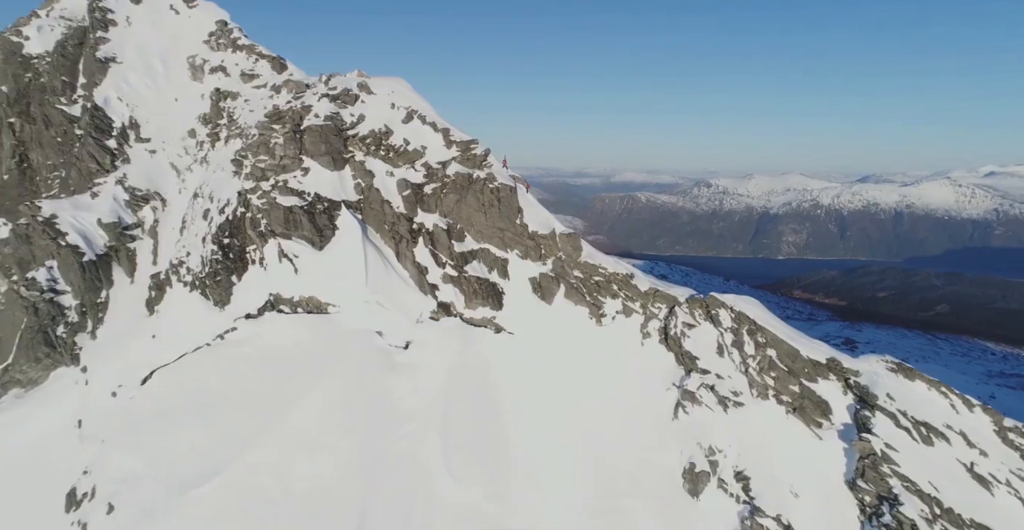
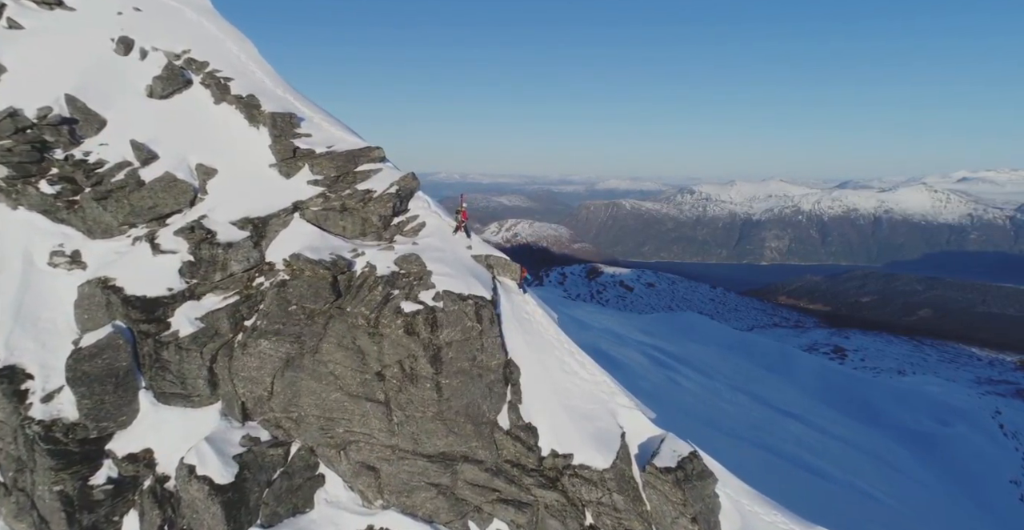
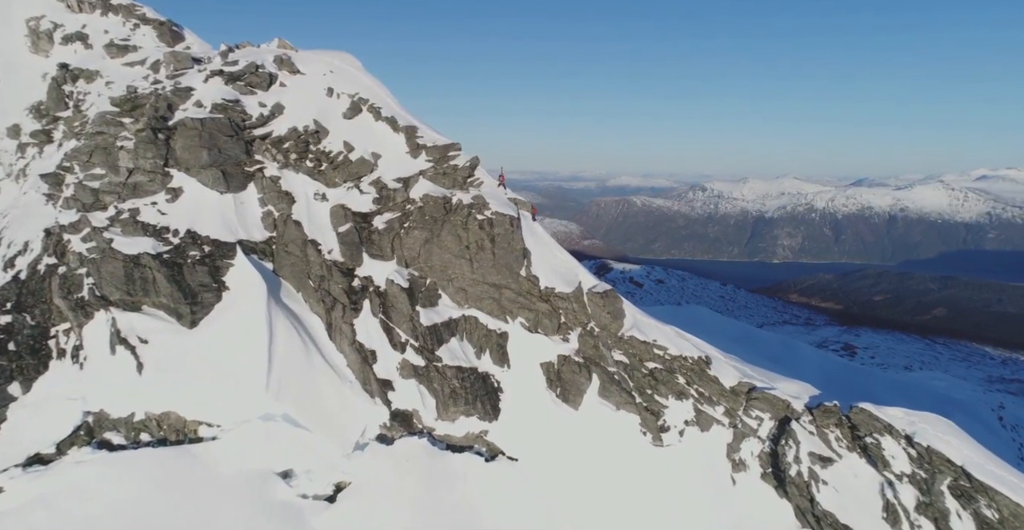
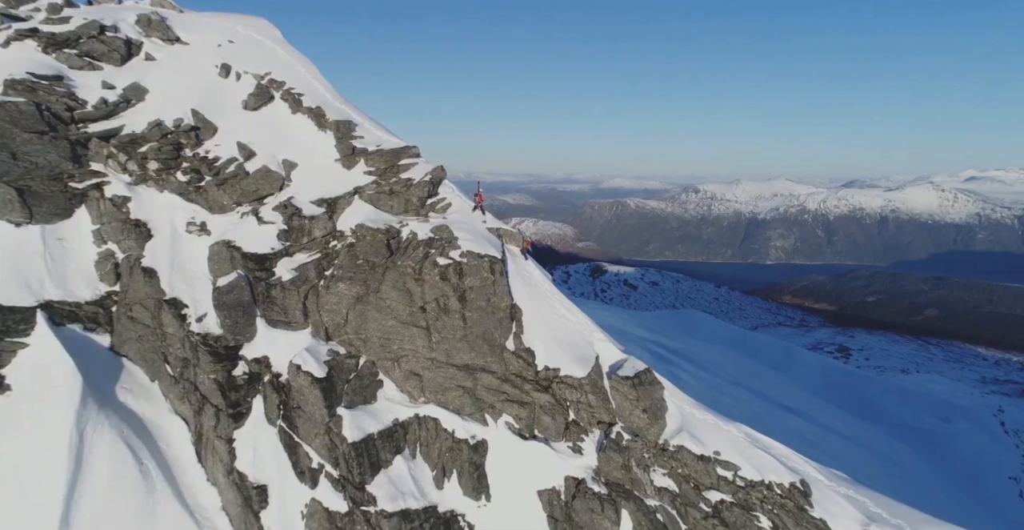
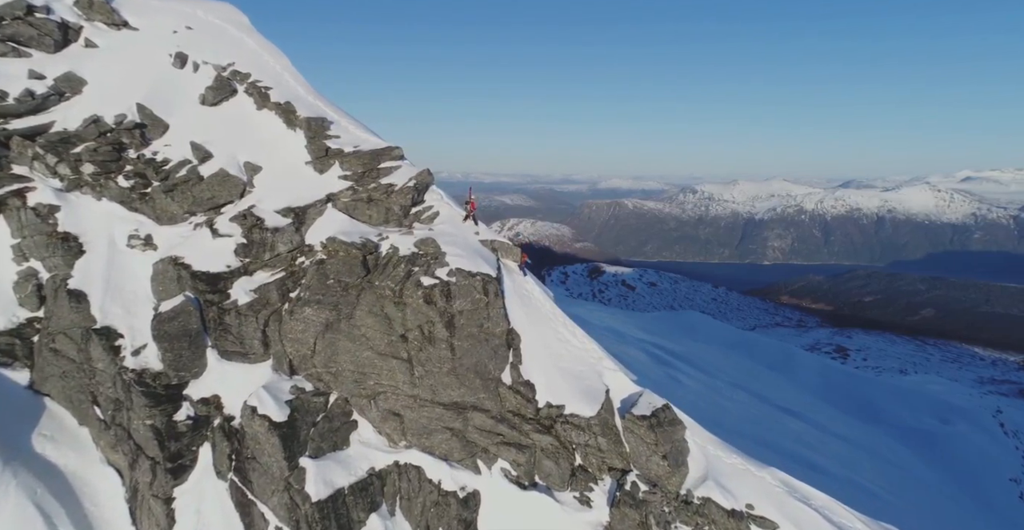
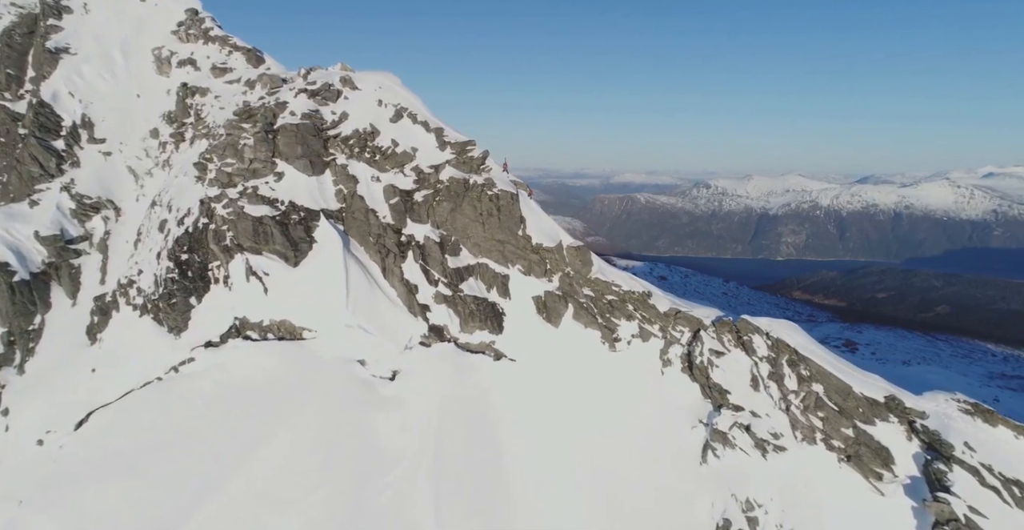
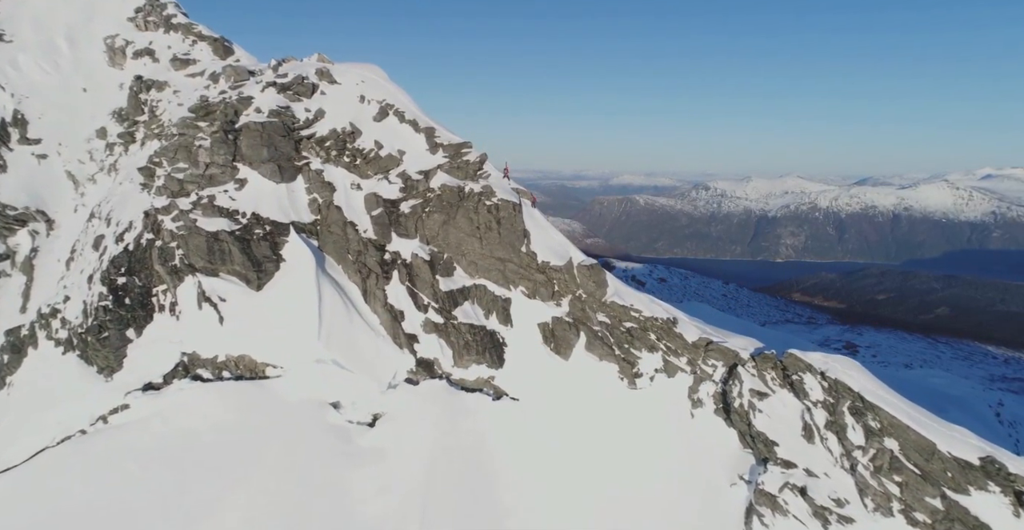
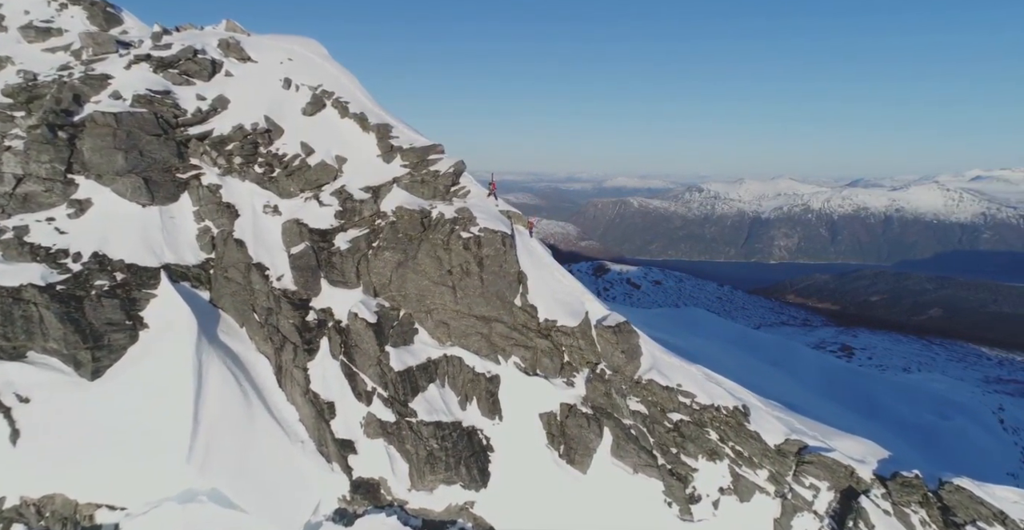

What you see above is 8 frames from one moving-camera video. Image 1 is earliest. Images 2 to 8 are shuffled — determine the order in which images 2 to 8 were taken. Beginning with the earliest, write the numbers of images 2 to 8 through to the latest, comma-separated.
6, 7, 3, 8, 4, 5, 2
